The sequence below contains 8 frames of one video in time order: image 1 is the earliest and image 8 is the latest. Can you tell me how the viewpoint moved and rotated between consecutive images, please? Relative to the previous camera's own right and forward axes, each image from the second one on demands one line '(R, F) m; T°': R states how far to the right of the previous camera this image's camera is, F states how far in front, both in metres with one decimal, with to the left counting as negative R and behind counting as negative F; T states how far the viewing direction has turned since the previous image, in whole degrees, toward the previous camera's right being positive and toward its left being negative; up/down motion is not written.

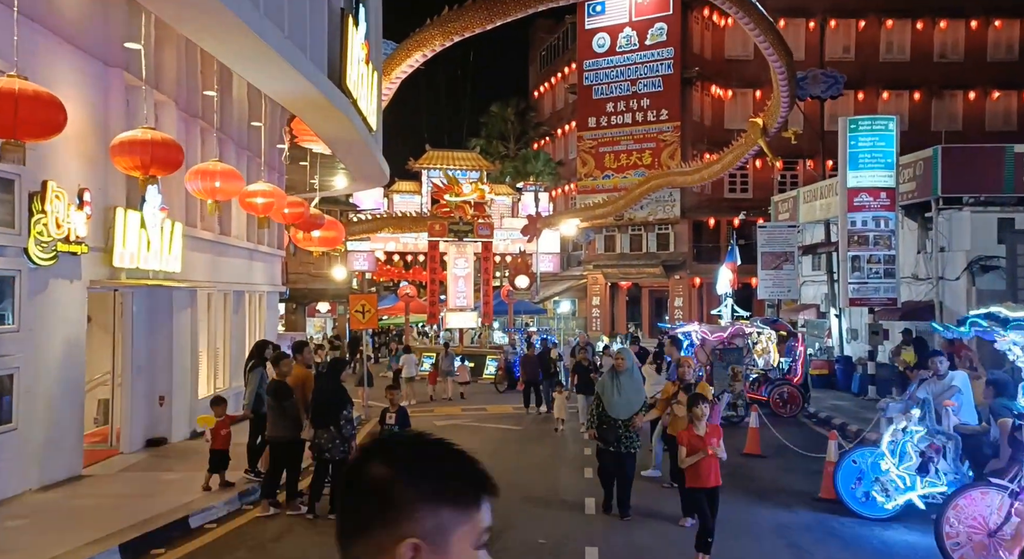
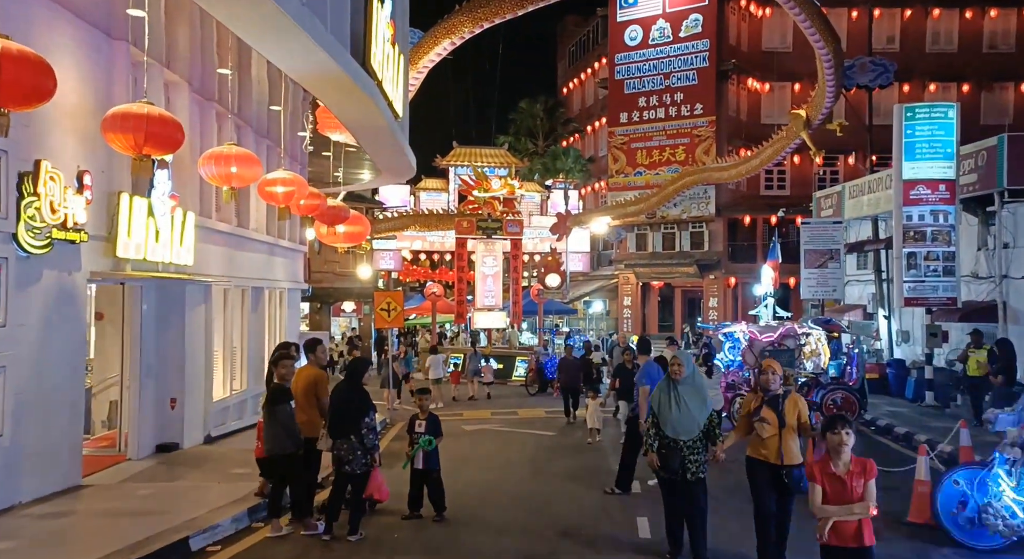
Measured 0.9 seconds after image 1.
(-0.2, +1.1) m; -2°
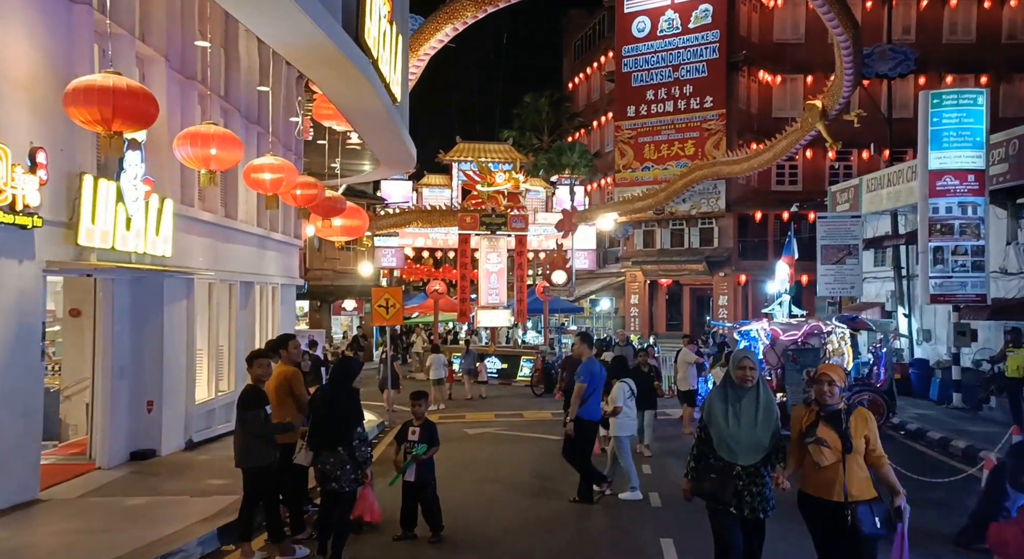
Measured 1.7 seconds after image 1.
(0.0, +1.0) m; 0°
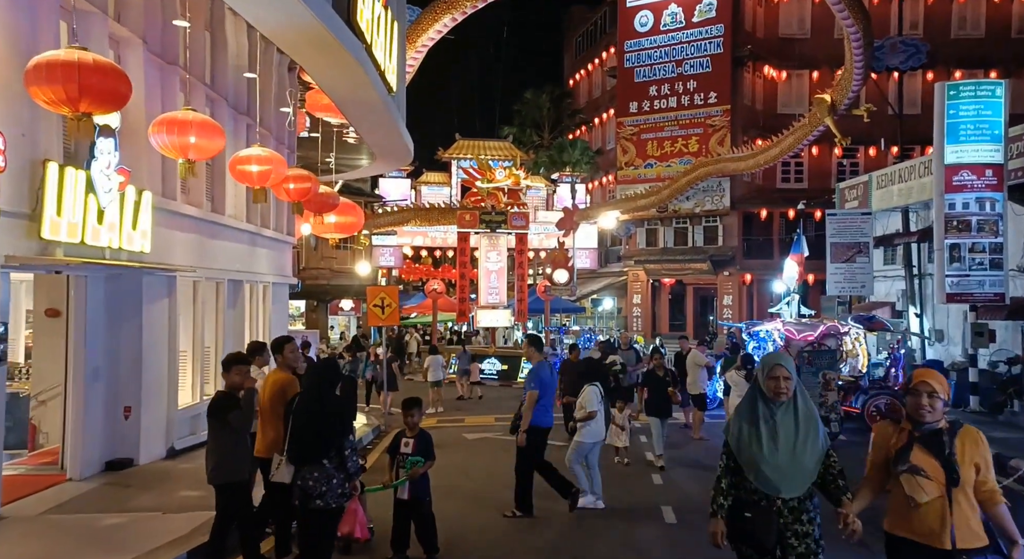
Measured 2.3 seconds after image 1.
(0.0, +0.7) m; 0°
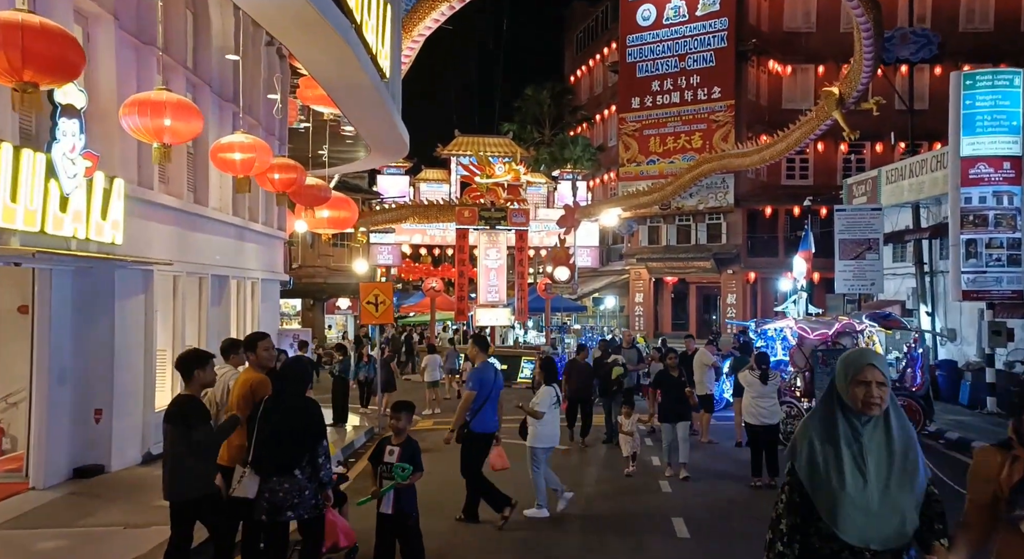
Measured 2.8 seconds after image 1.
(0.0, +0.7) m; 0°
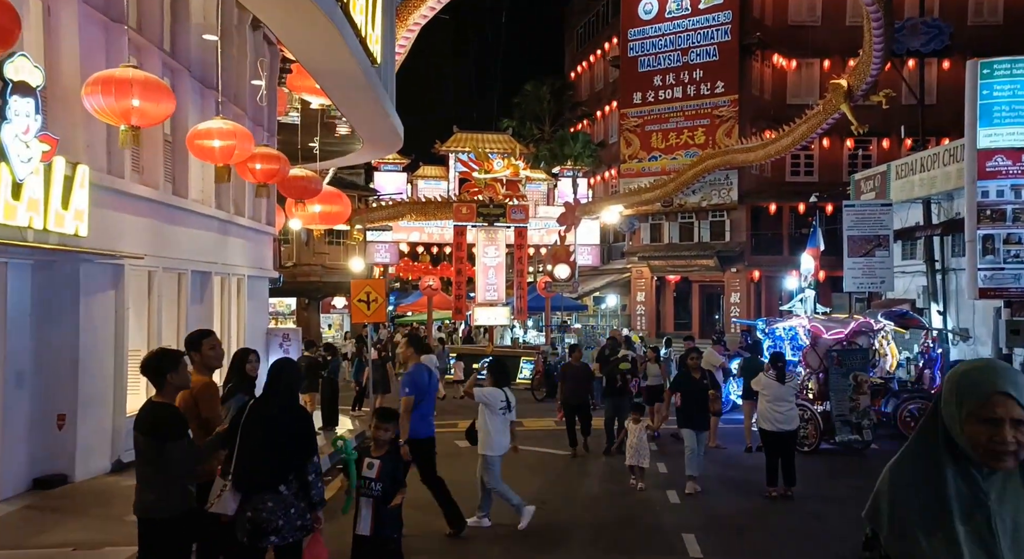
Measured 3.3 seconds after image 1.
(0.0, +0.8) m; 0°
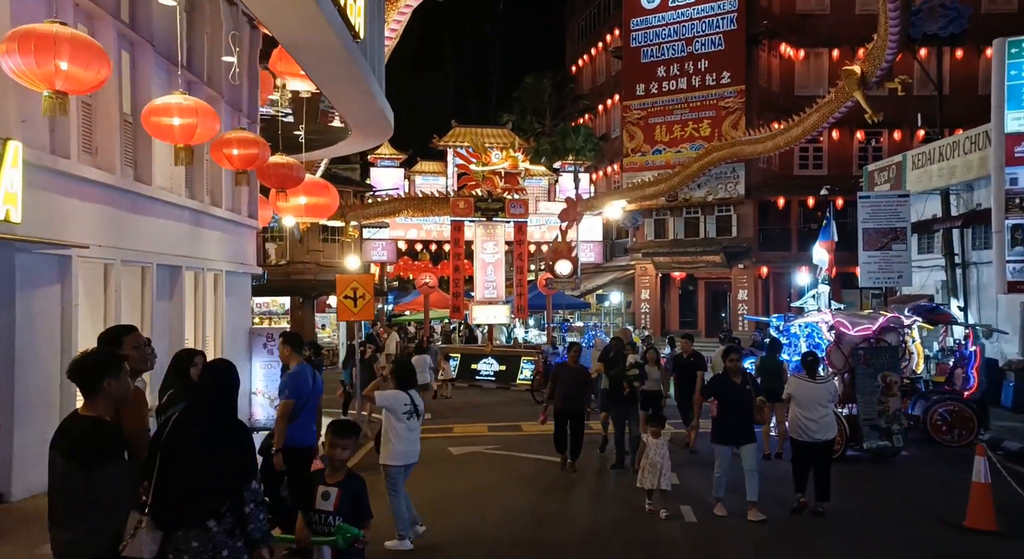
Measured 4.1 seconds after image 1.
(+0.1, +1.1) m; 0°
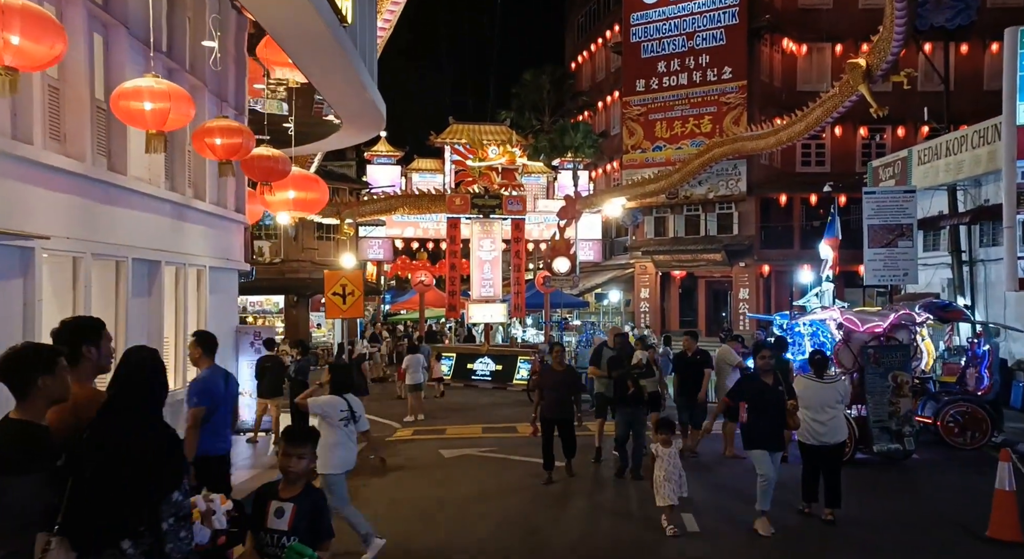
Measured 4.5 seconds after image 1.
(+0.1, +0.5) m; 0°
